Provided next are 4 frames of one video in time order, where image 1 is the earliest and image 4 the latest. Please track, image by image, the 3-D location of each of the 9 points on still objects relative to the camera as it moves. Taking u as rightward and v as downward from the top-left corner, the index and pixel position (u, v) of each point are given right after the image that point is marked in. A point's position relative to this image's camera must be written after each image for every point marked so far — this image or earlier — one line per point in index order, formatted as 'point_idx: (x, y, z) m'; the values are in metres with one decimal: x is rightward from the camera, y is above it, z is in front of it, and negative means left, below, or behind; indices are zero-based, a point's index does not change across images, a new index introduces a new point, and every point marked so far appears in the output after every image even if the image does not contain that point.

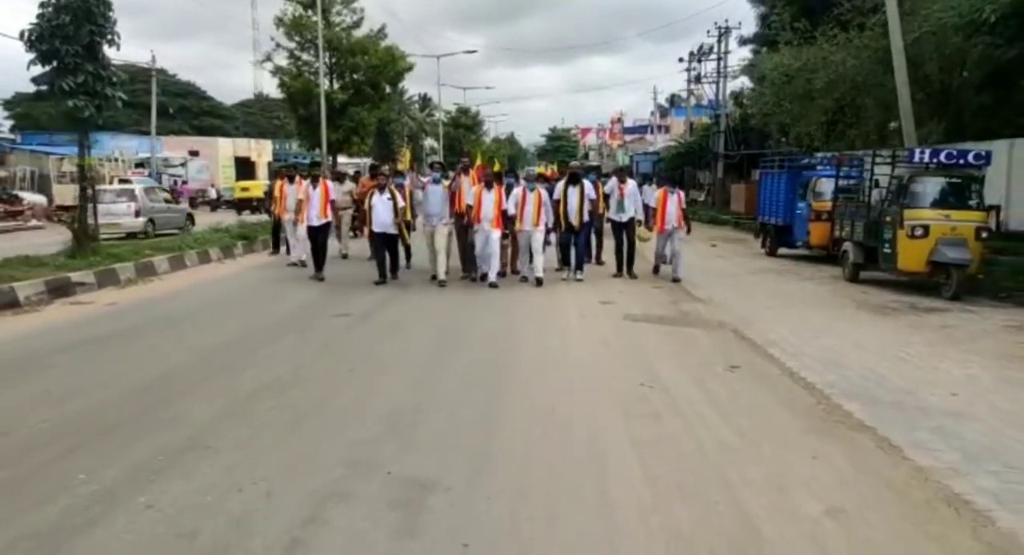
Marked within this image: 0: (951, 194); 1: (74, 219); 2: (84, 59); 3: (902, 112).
0: (+7.2, +1.4, +12.6) m
1: (-7.3, +1.0, +13.1) m
2: (-6.8, +3.5, +12.4) m
3: (+8.8, +3.8, +17.7) m
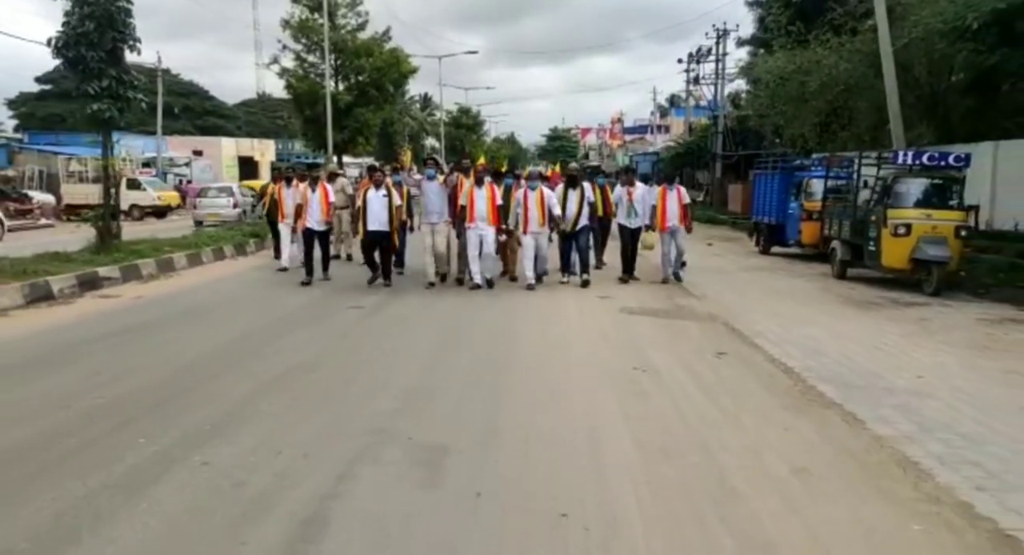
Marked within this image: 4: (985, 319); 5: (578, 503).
0: (+7.2, +1.4, +13.2) m
1: (-7.3, +1.1, +13.7) m
2: (-6.8, +3.6, +13.0) m
3: (+8.9, +3.8, +18.3) m
4: (+6.4, -0.6, +10.5) m
5: (+0.4, -1.2, +4.3) m
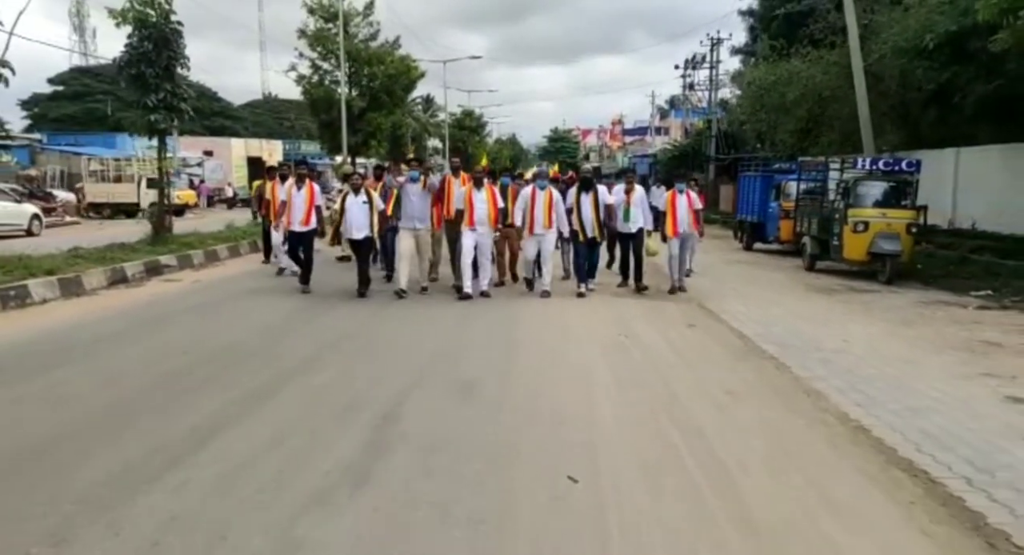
0: (+7.4, +1.6, +15.0) m
1: (-7.2, +1.3, +15.5) m
2: (-6.6, +3.8, +14.8) m
3: (+9.0, +4.0, +20.1) m
4: (+6.5, -0.4, +12.3) m
5: (+0.4, -1.0, +6.1) m
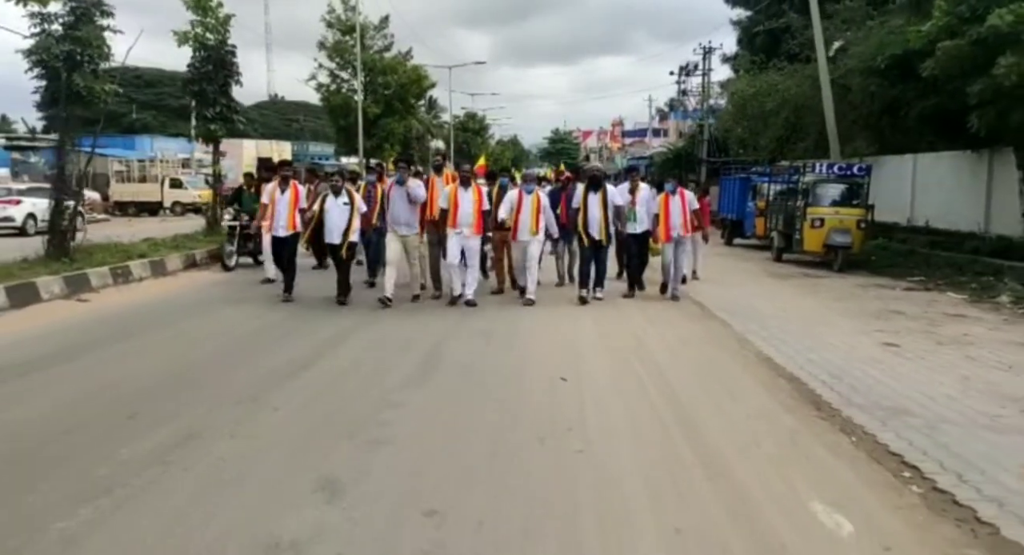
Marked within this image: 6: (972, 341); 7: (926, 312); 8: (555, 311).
0: (+7.5, +1.8, +17.3) m
1: (-7.1, +1.6, +17.9) m
2: (-6.5, +4.0, +17.2) m
3: (+9.1, +4.2, +22.4) m
4: (+6.6, -0.1, +14.6) m
5: (+0.6, -0.8, +8.4) m
6: (+5.4, -0.7, +9.1) m
7: (+6.0, -0.5, +11.3) m
8: (+0.7, -0.5, +12.0) m
